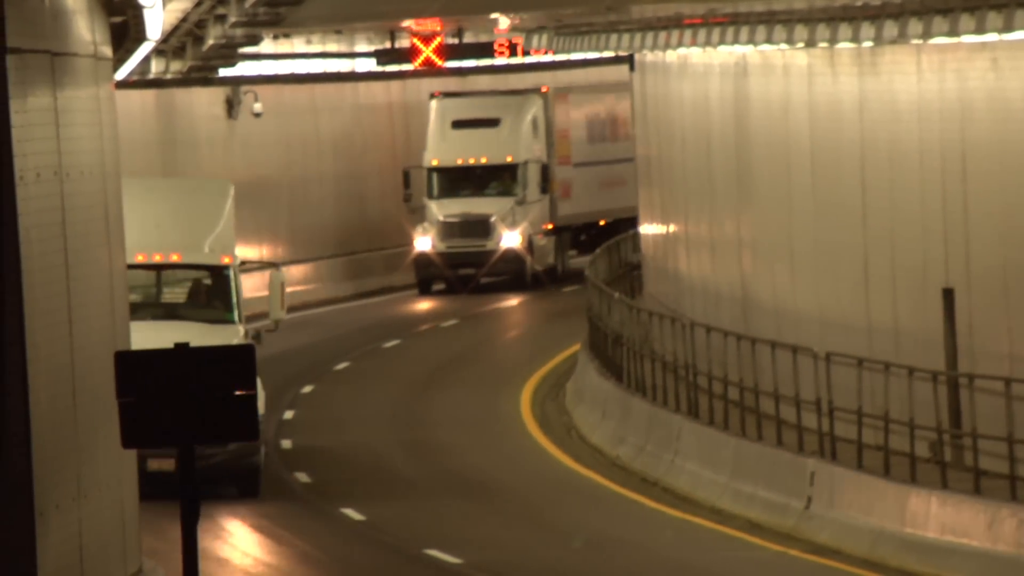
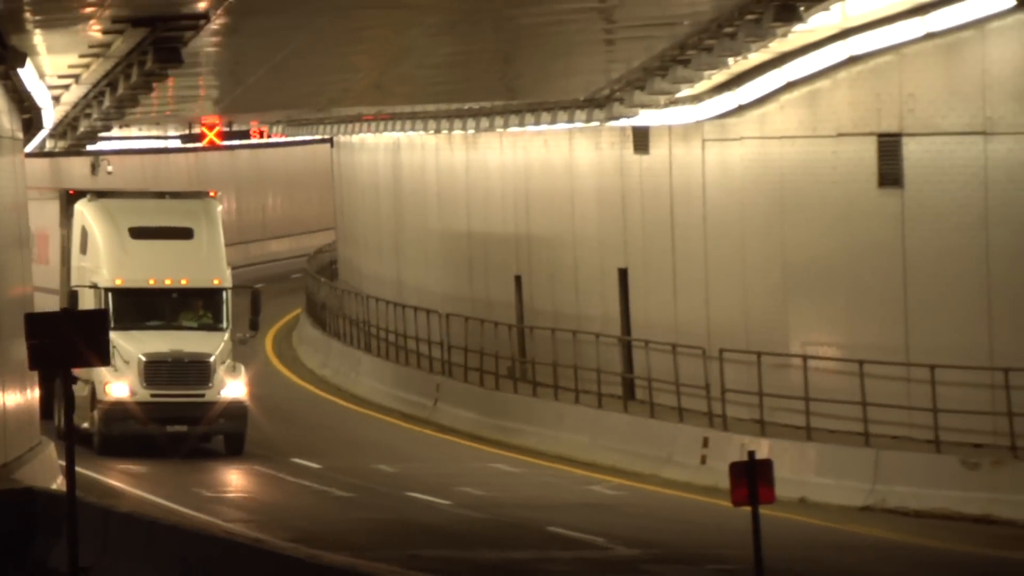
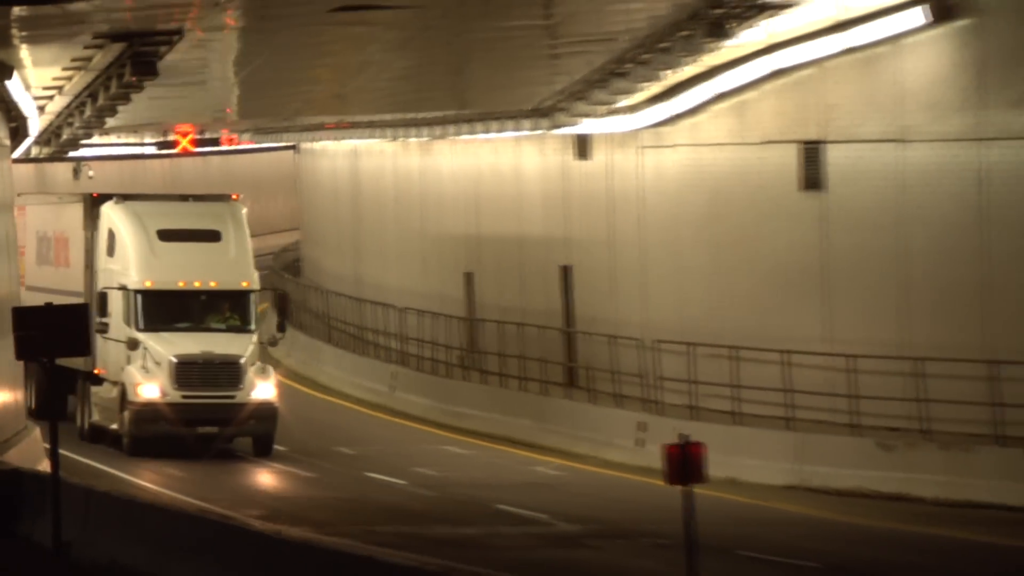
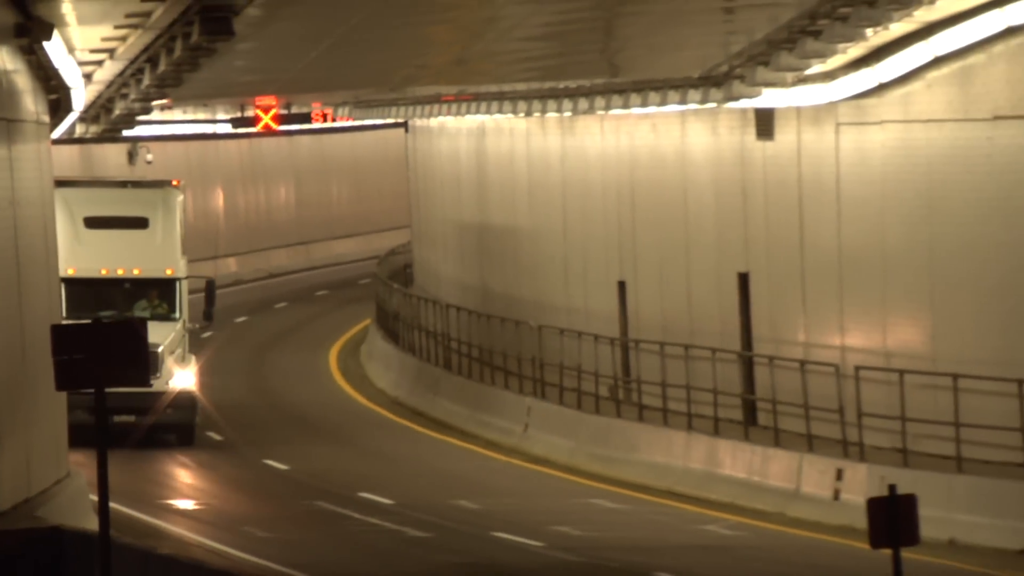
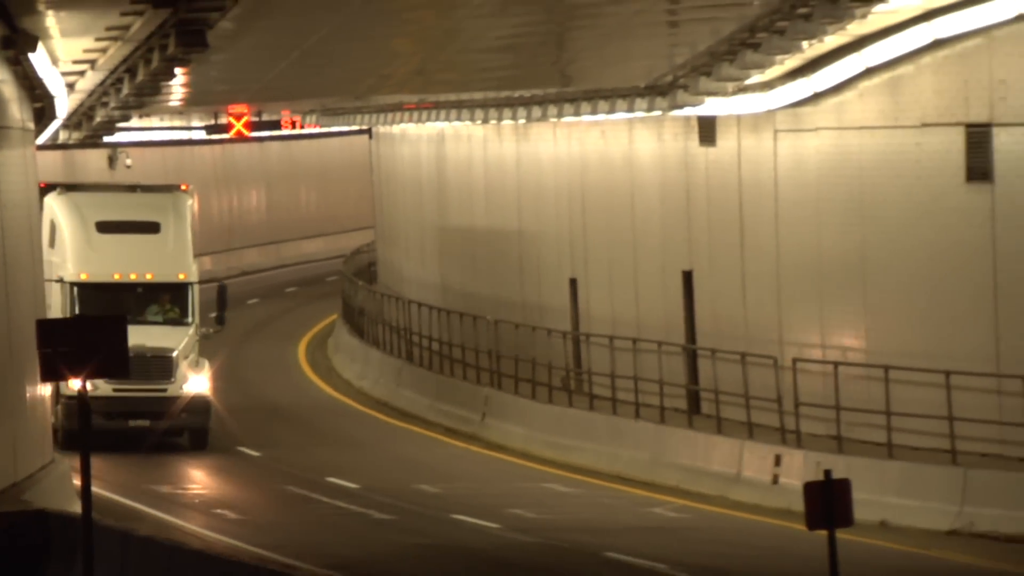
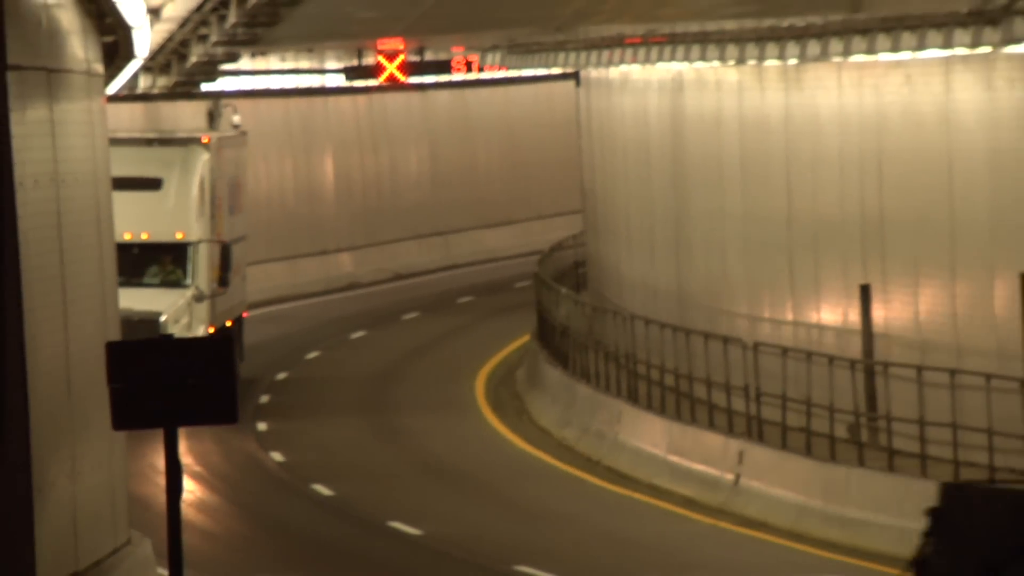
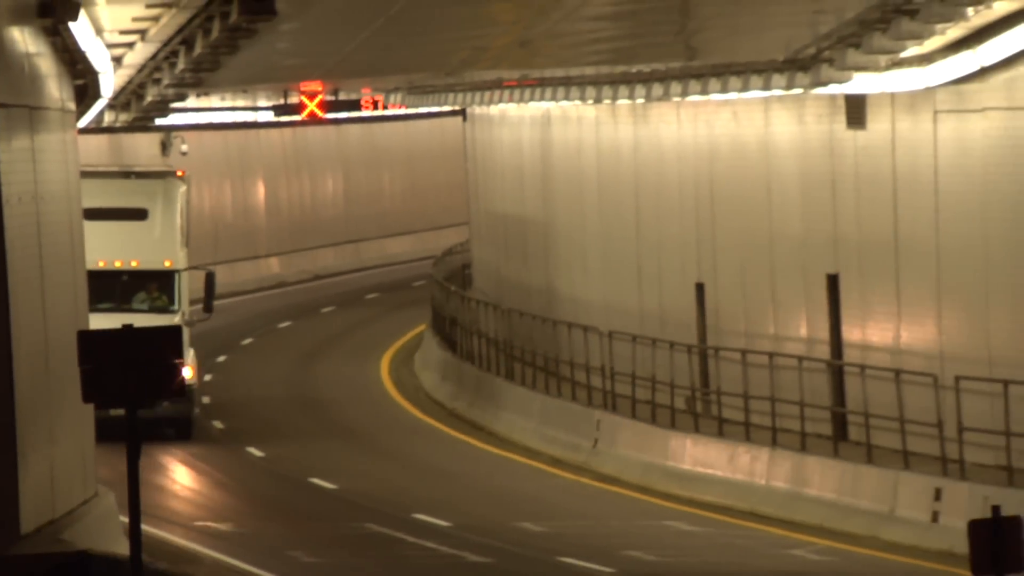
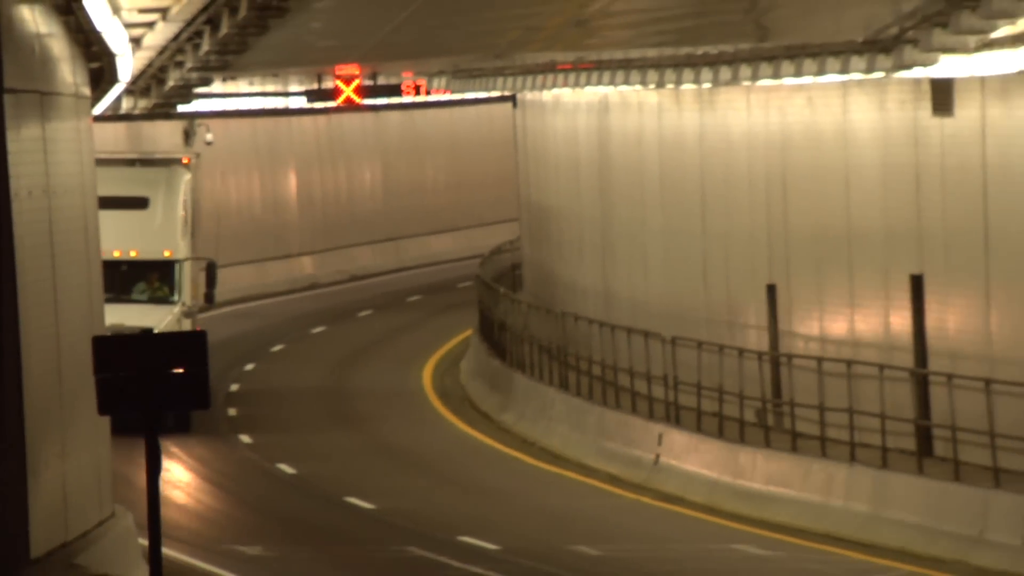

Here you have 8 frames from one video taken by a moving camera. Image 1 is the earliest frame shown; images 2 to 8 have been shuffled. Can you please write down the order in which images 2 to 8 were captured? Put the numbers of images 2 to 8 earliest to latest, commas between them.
6, 8, 7, 4, 5, 2, 3
